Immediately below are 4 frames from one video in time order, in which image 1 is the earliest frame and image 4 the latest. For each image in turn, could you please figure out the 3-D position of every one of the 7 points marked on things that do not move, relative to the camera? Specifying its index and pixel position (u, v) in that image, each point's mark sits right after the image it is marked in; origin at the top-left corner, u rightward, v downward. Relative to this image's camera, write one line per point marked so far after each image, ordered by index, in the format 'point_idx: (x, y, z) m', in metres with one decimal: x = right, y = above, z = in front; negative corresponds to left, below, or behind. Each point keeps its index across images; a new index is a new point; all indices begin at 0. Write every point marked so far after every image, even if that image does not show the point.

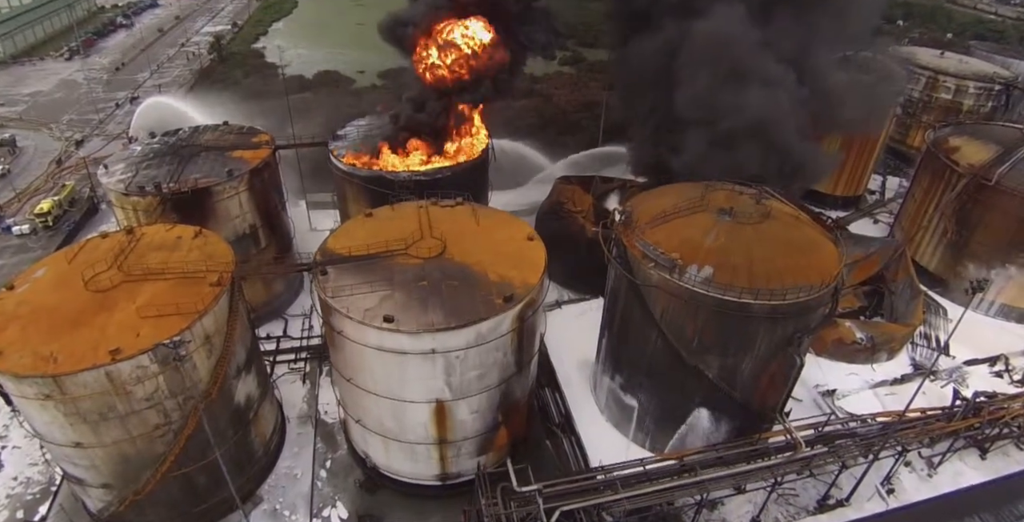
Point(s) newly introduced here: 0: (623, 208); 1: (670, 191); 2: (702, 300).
0: (+2.6, +1.2, +13.4) m
1: (+3.8, +1.8, +13.9) m
2: (+3.7, -0.7, +11.1) m
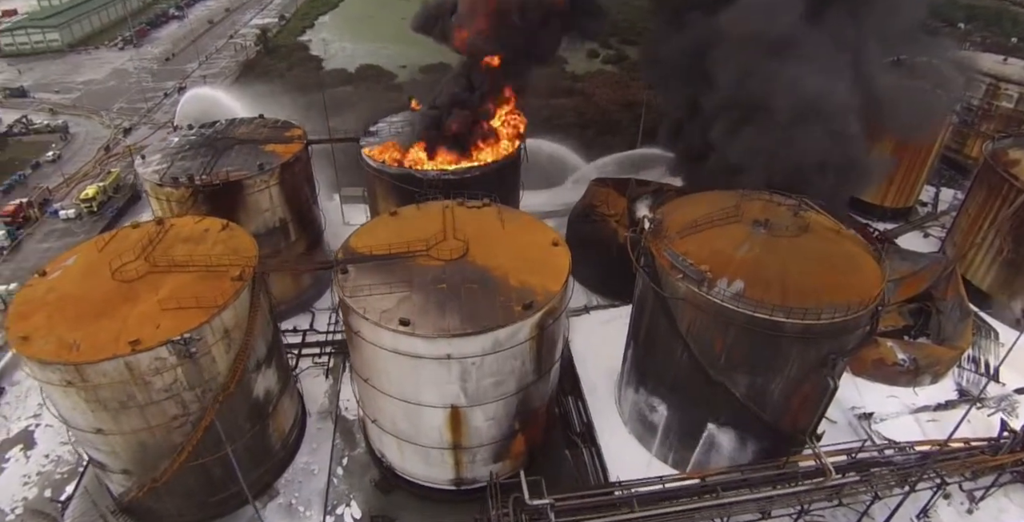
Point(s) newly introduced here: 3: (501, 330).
0: (+3.2, +1.0, +12.9) m
1: (+4.4, +1.5, +13.3) m
2: (+4.1, -1.0, +10.6) m
3: (-0.2, -1.2, +10.3) m
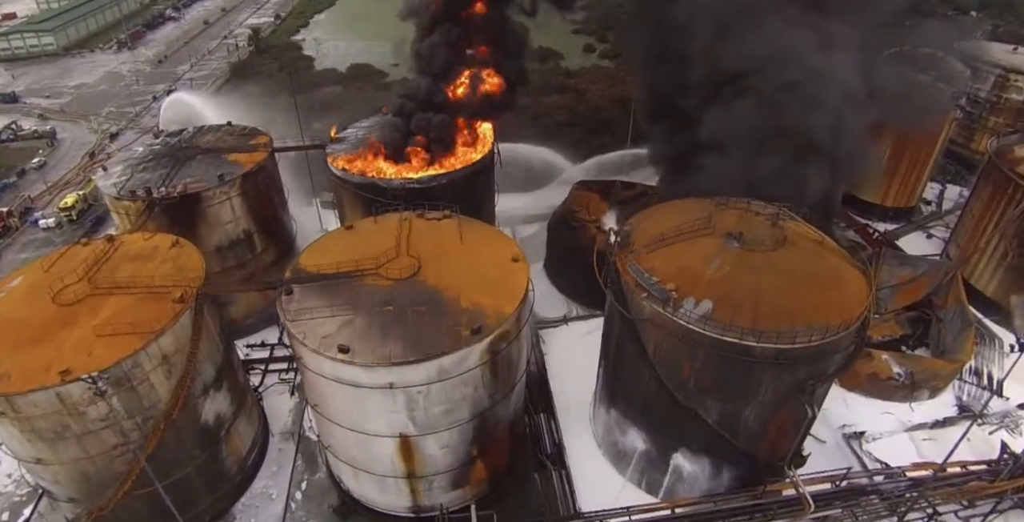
0: (+2.3, +0.7, +12.2) m
1: (+3.6, +1.2, +12.5) m
2: (+3.2, -1.3, +9.8) m
3: (-1.1, -1.6, +9.7) m
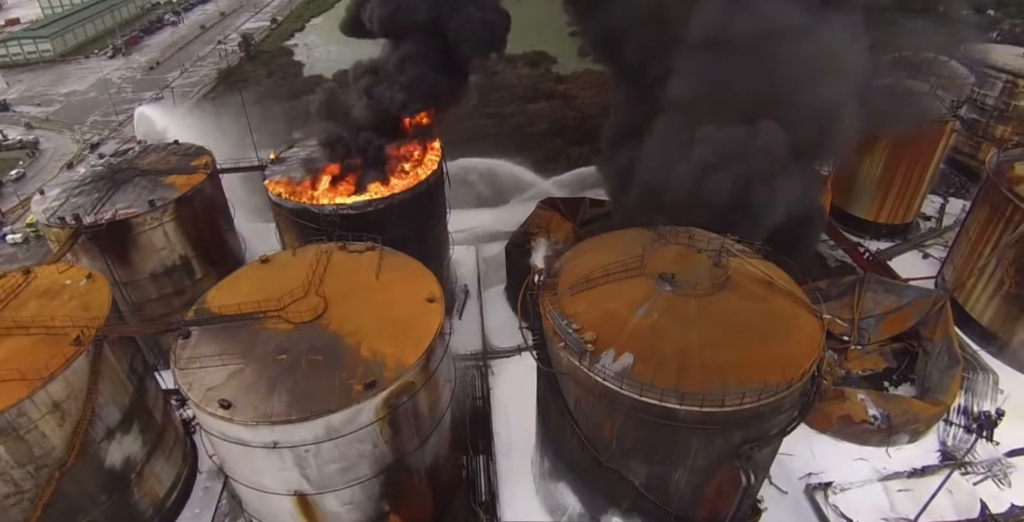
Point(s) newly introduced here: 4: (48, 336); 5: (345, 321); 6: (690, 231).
0: (+0.8, 0.0, +11.2) m
1: (+2.1, +0.4, +11.5) m
2: (+1.6, -2.1, +8.8) m
3: (-2.7, -2.4, +8.8) m
4: (-8.7, -1.4, +10.8) m
5: (-3.0, -1.1, +10.2) m
6: (+3.5, +0.6, +11.5) m
